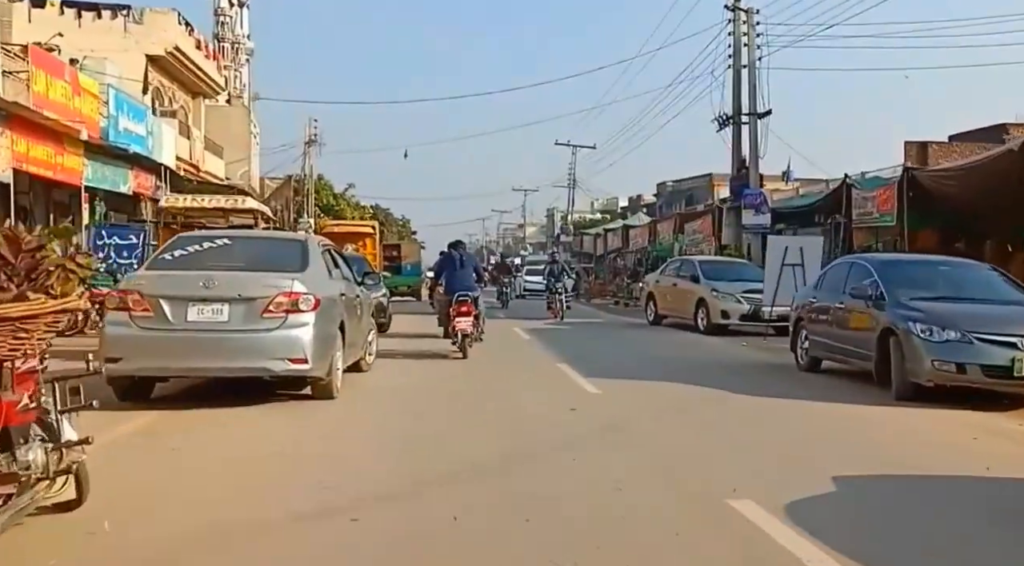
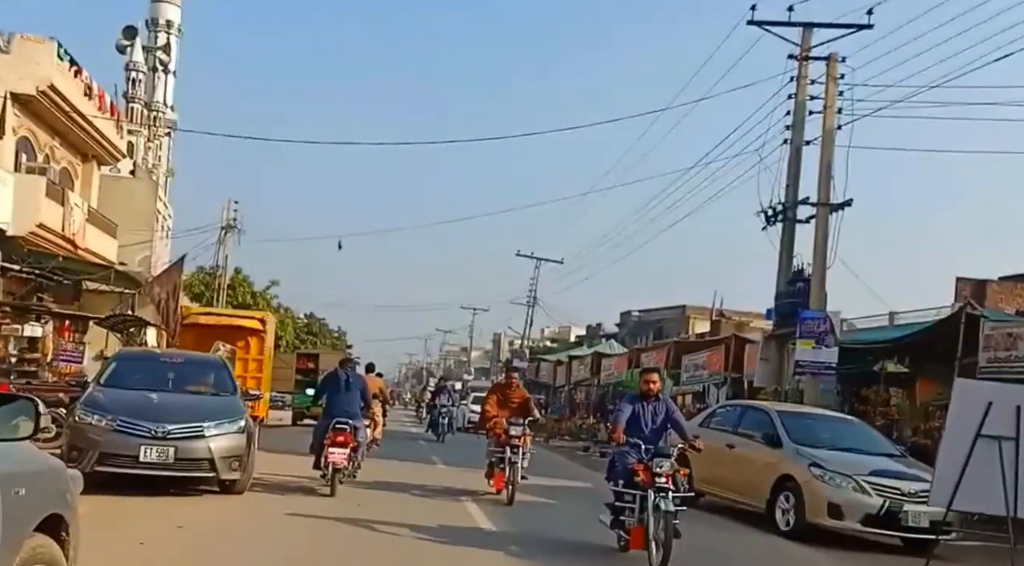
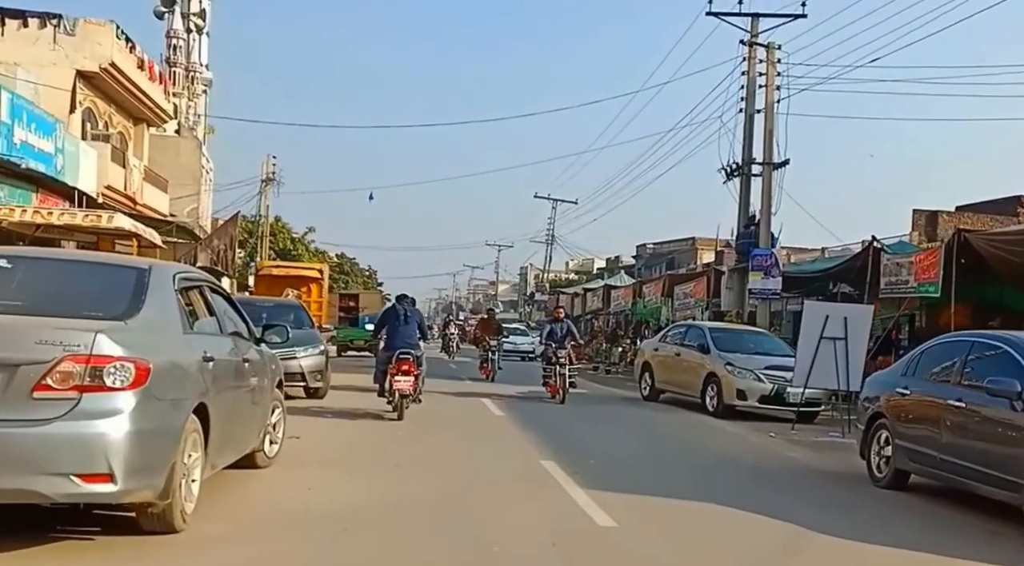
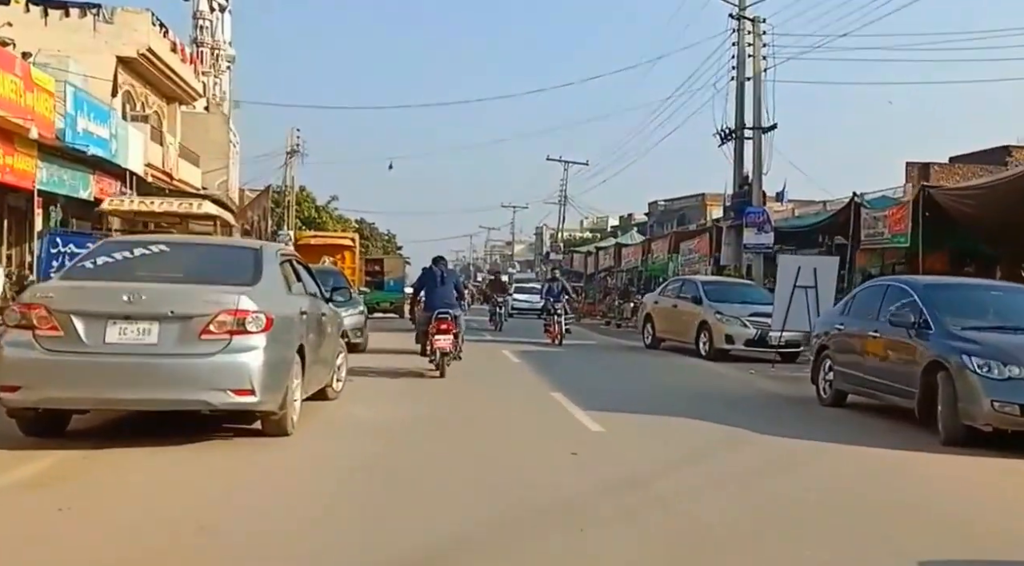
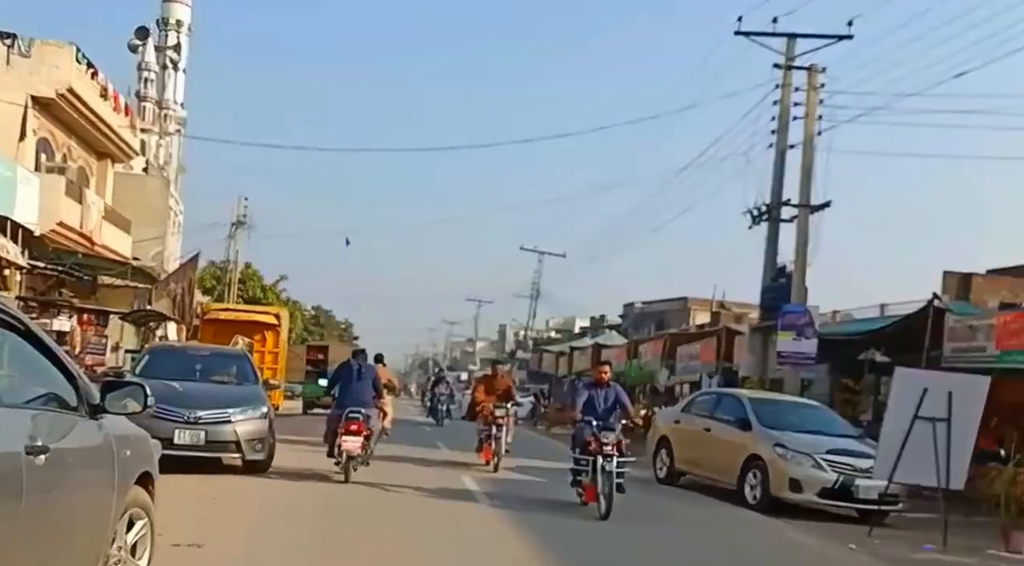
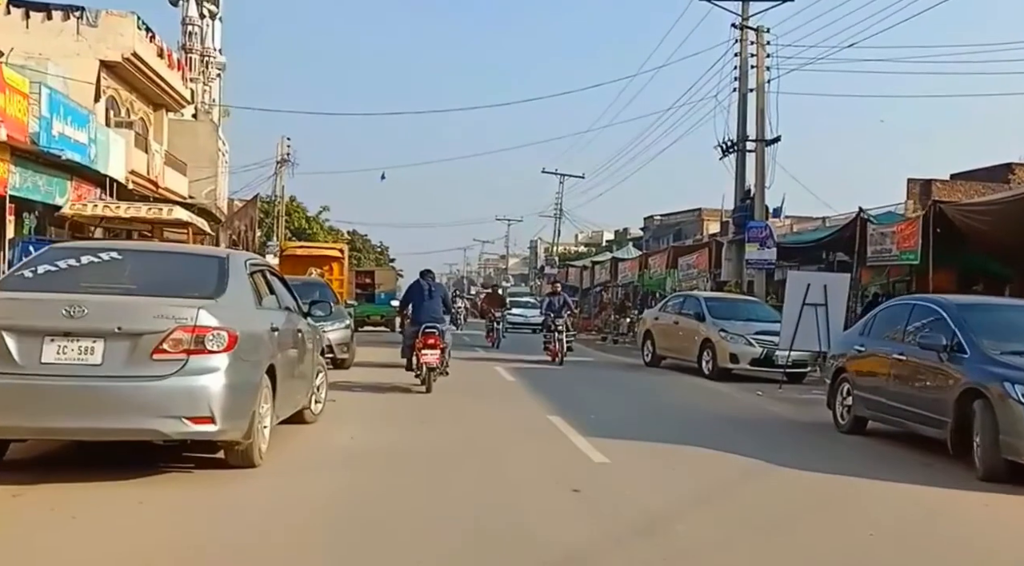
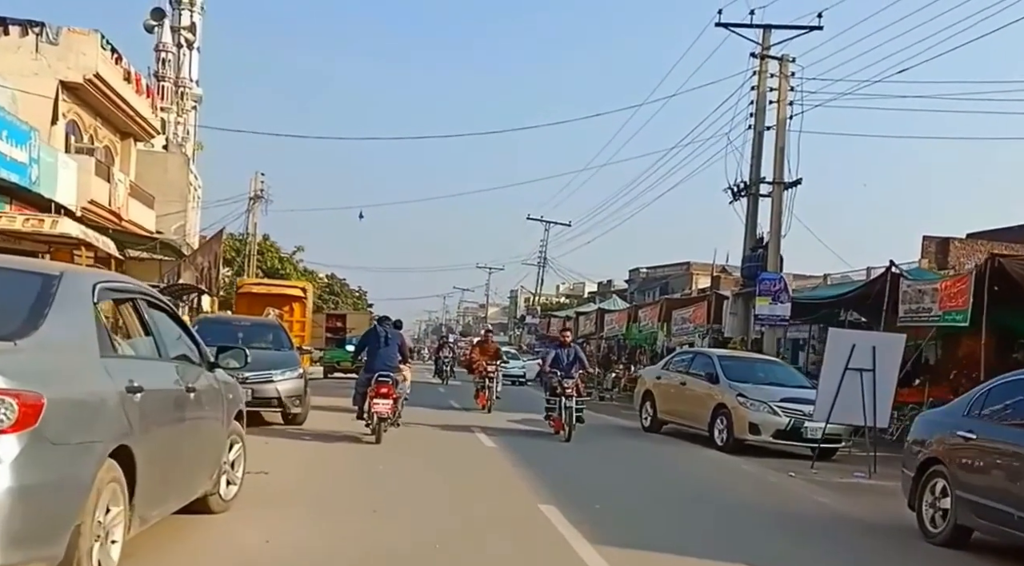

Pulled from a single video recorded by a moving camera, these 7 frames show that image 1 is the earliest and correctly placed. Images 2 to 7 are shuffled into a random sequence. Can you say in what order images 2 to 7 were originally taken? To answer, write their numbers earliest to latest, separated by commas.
4, 6, 3, 7, 5, 2
